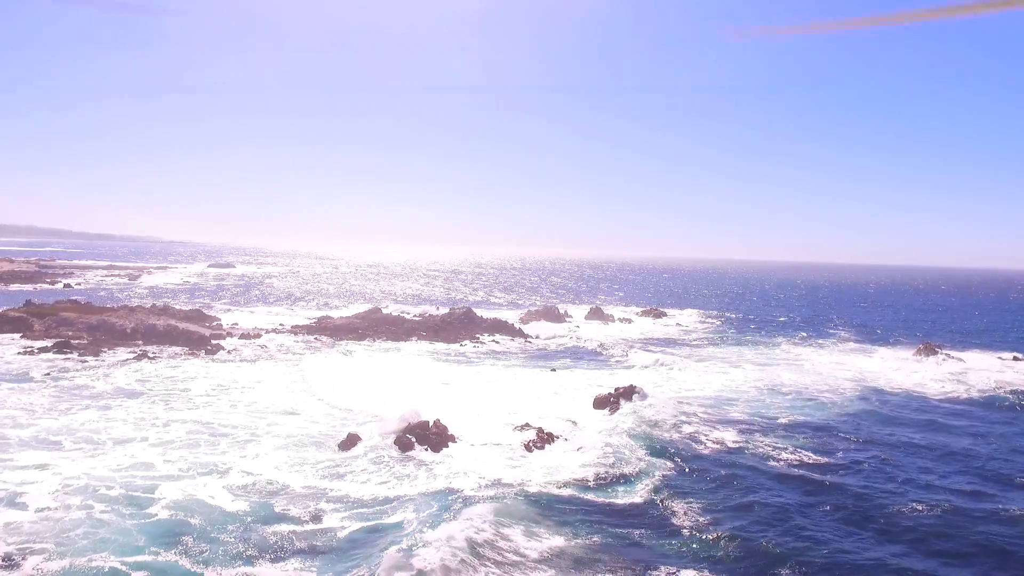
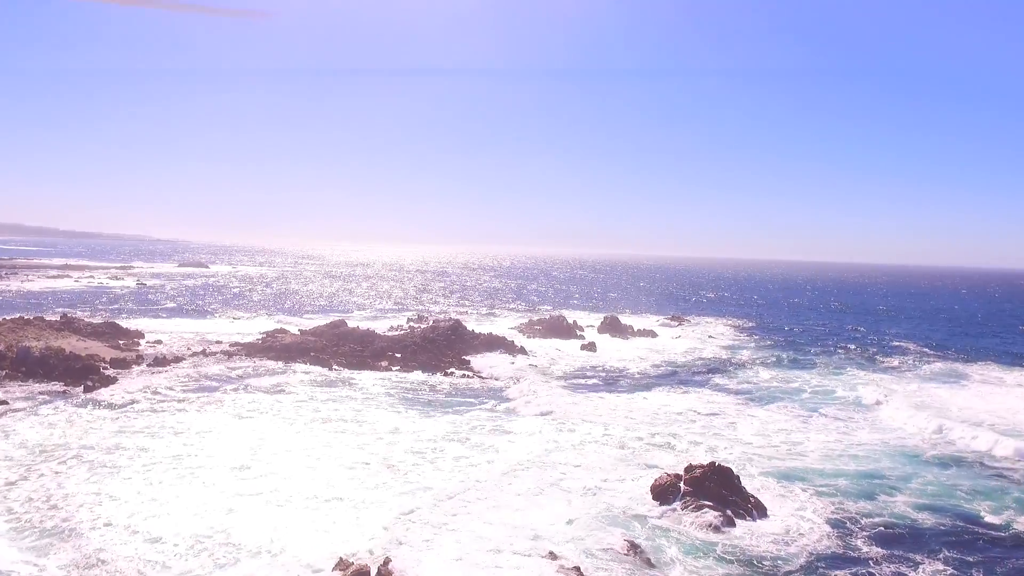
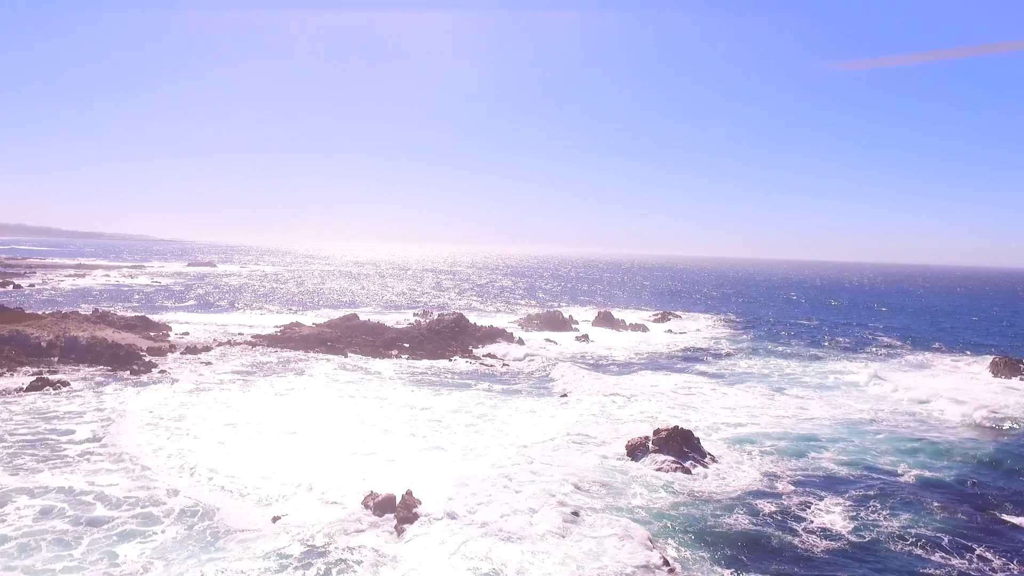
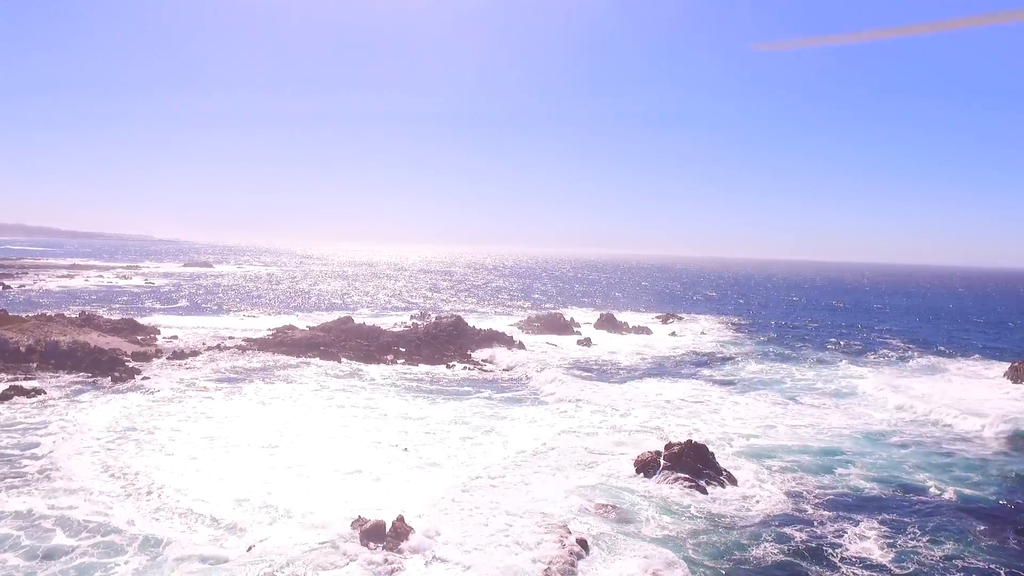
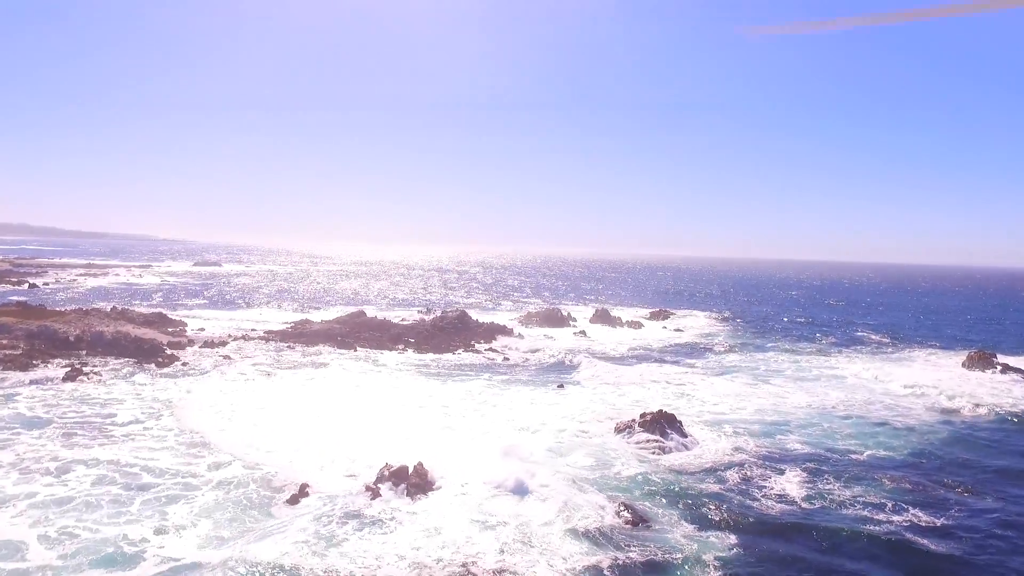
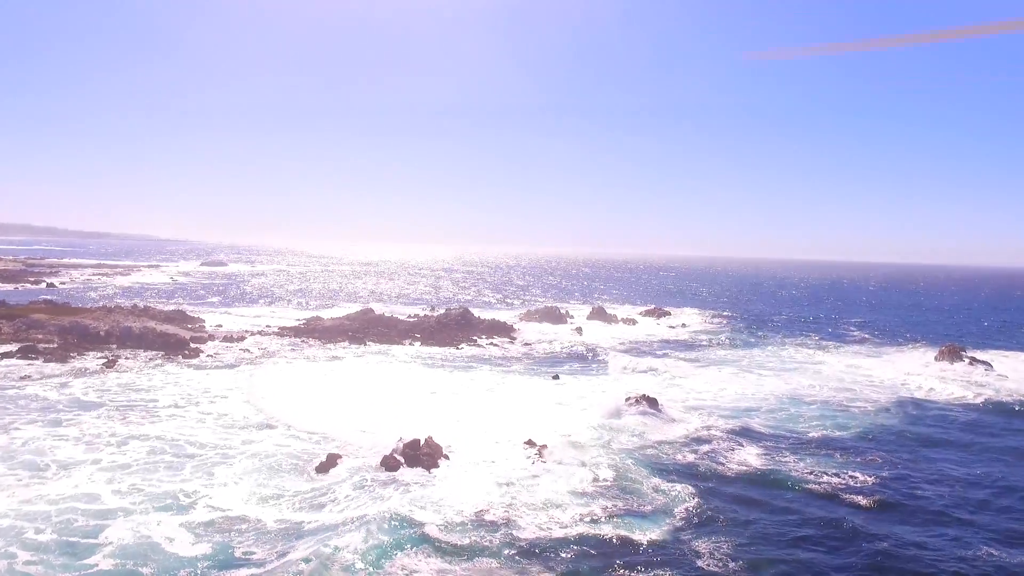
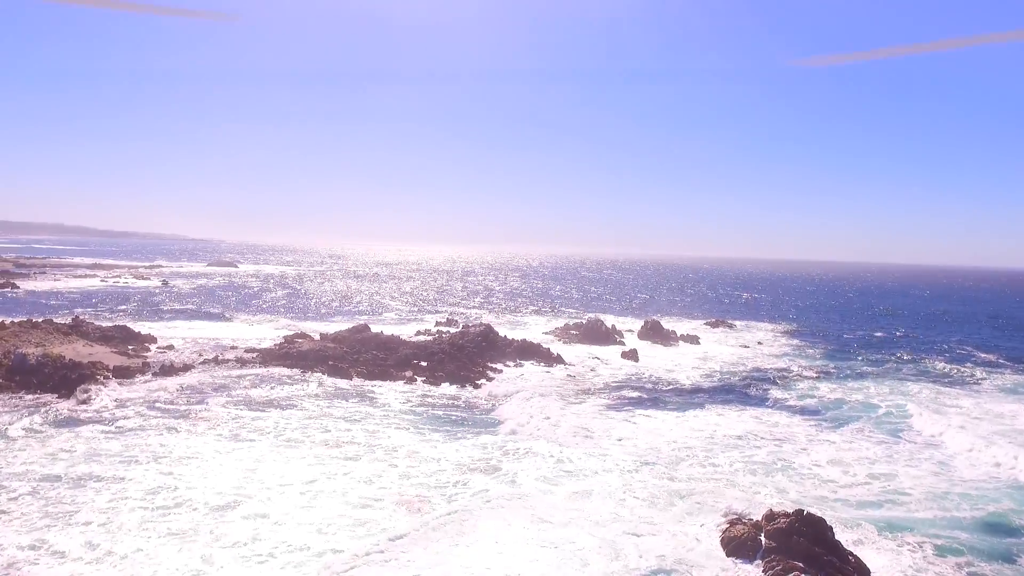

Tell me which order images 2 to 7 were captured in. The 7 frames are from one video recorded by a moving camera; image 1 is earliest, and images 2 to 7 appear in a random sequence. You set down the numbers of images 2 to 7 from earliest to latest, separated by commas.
6, 5, 3, 4, 2, 7
